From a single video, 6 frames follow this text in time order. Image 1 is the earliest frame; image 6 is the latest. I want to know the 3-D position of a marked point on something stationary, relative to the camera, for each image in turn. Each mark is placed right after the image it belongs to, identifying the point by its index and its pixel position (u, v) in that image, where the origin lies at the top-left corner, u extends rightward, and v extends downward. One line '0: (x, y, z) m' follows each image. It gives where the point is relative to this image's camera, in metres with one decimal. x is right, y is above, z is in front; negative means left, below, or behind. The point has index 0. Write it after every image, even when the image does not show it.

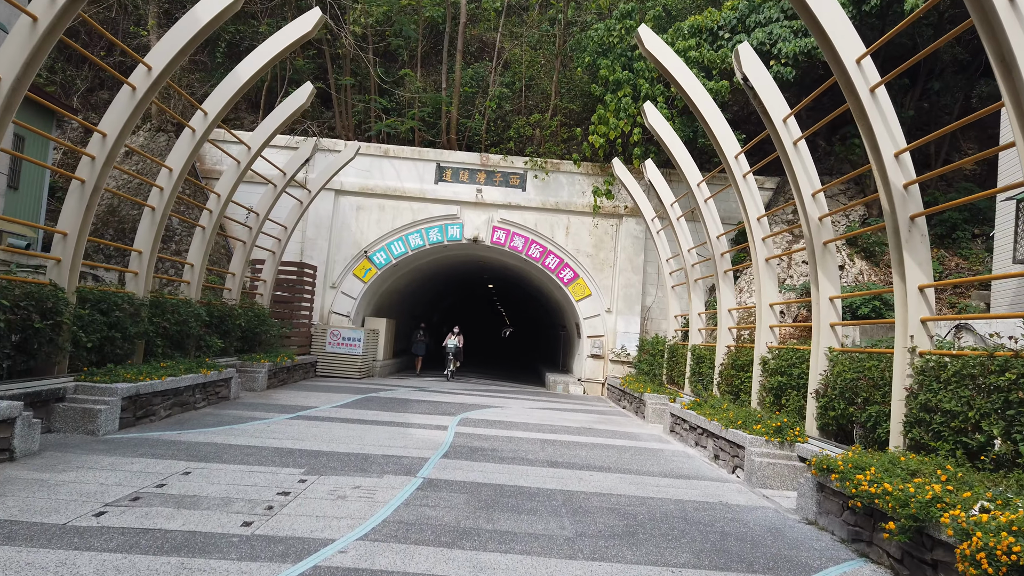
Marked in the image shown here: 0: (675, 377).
0: (+2.9, -1.5, +12.3) m
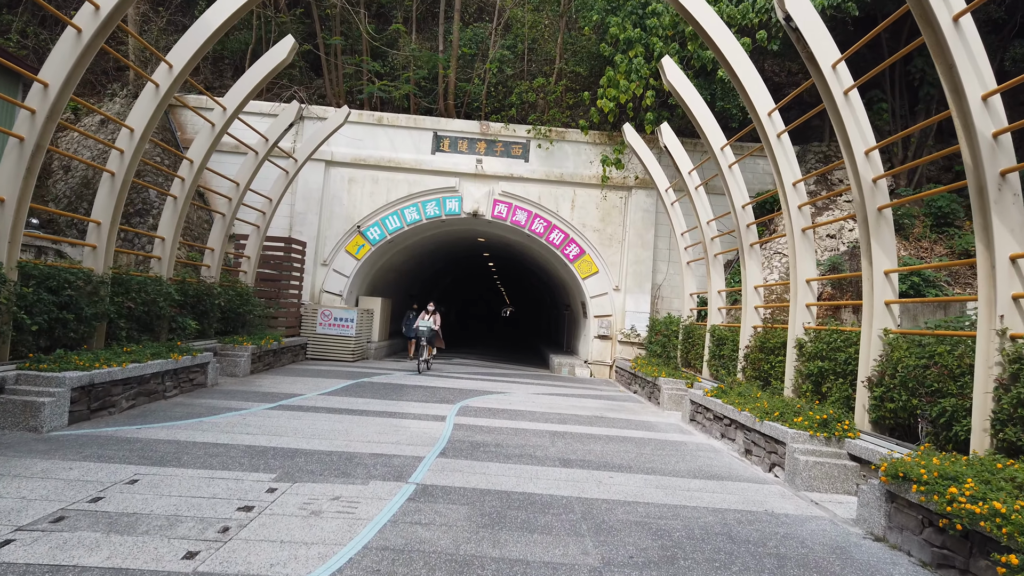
0: (+2.9, -1.1, +11.4) m
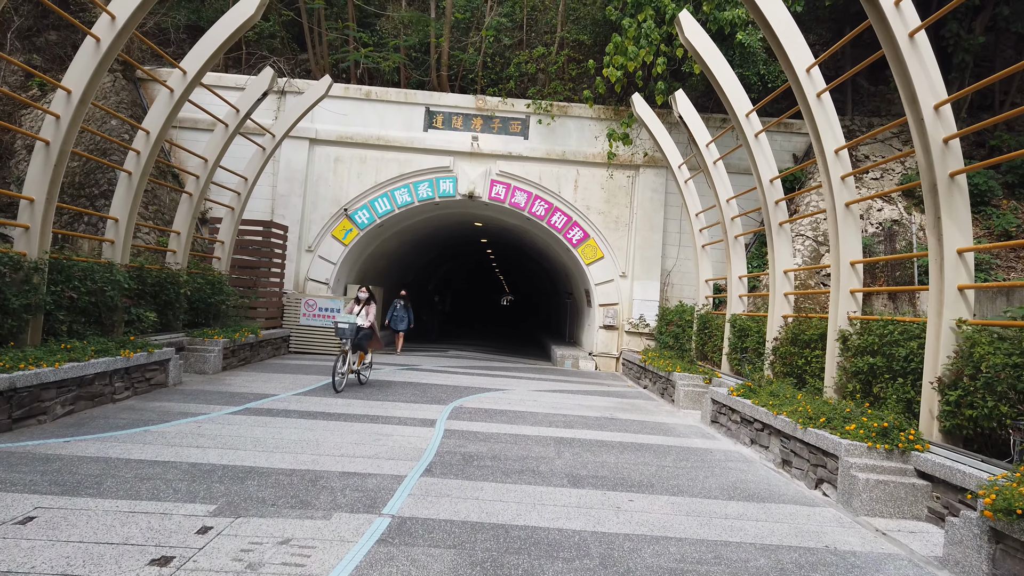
0: (+2.9, -0.9, +10.4) m
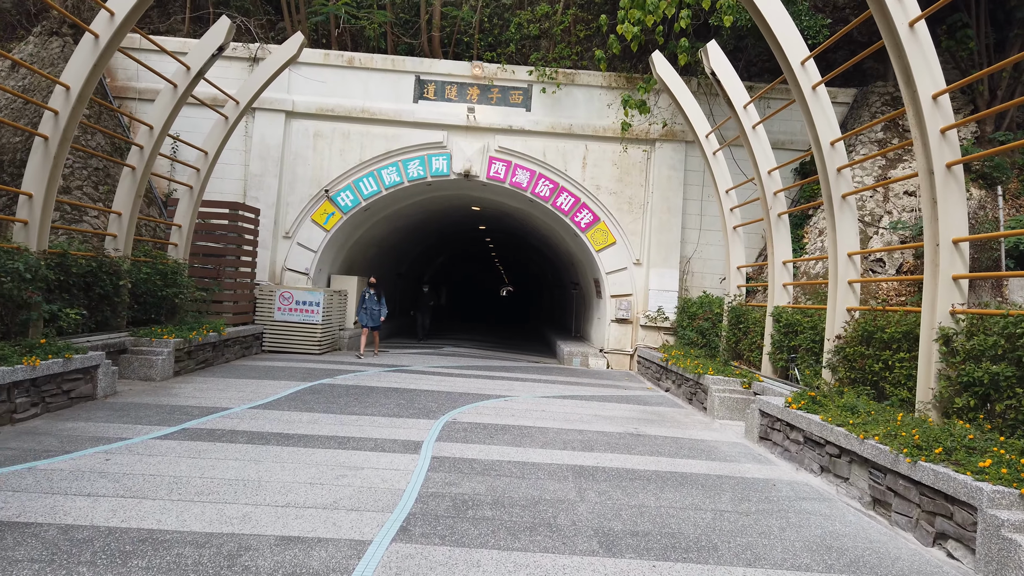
0: (+2.9, -0.8, +8.9) m
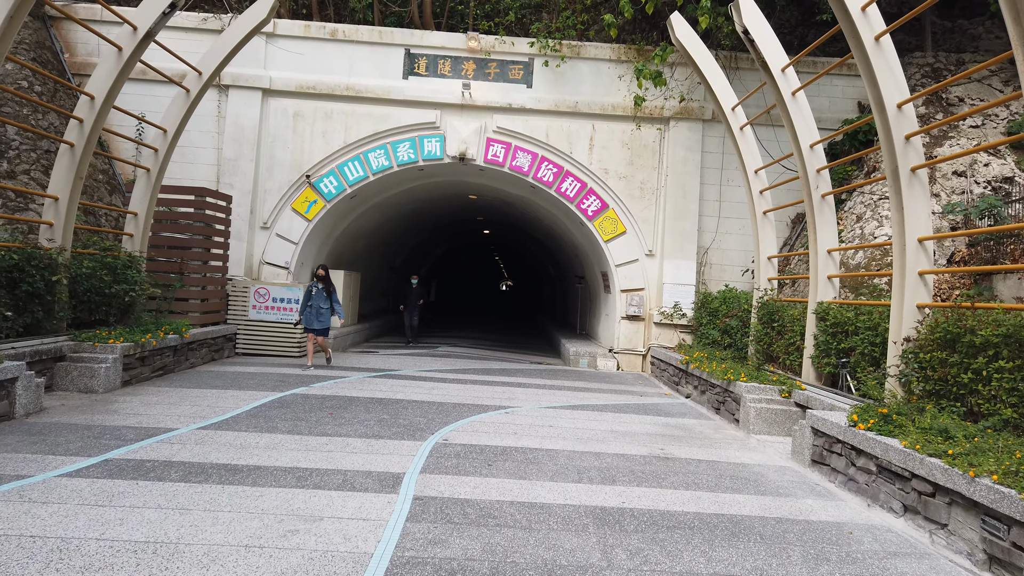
0: (+2.9, -0.7, +7.8) m
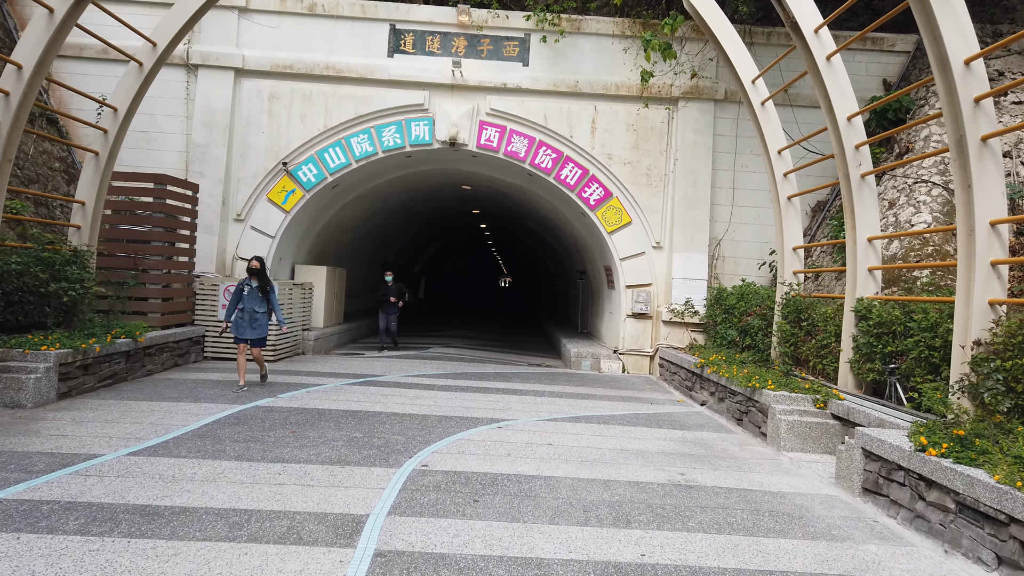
0: (+2.9, -0.7, +6.9) m
